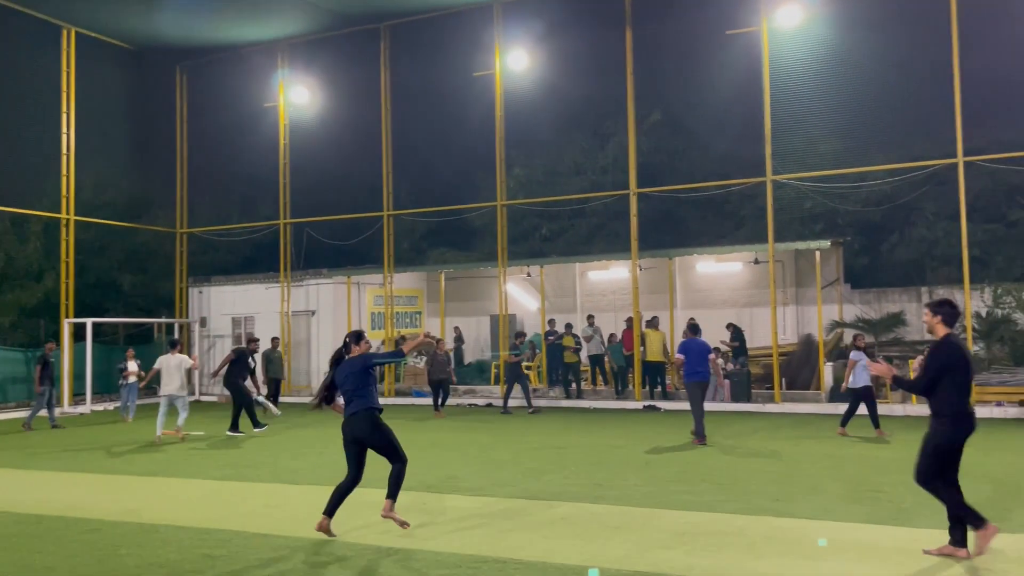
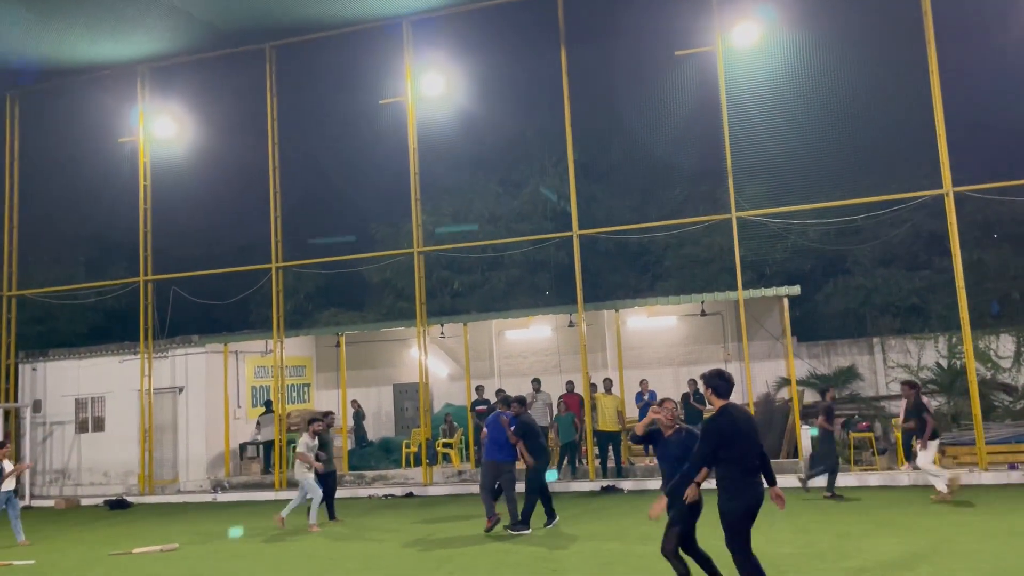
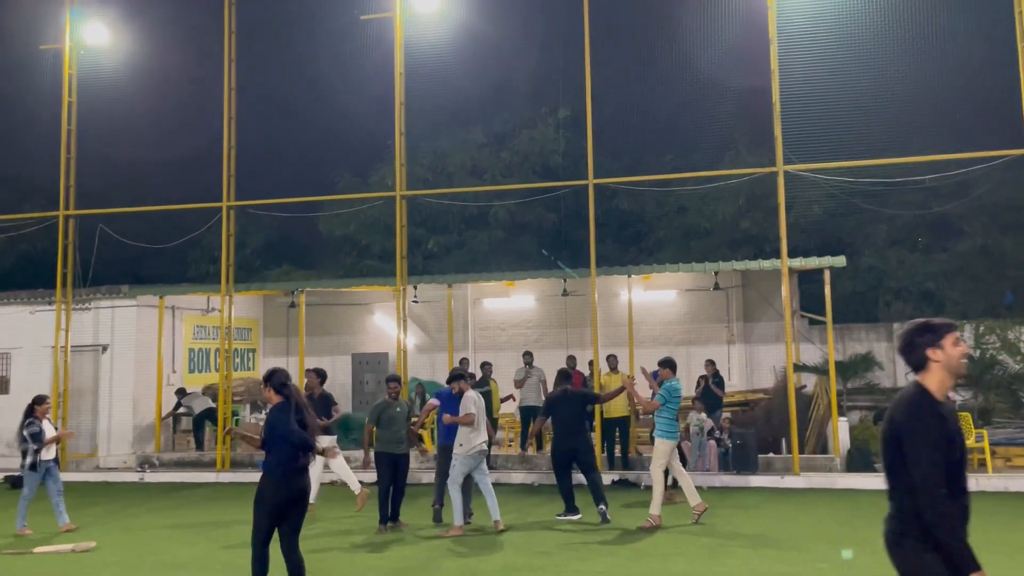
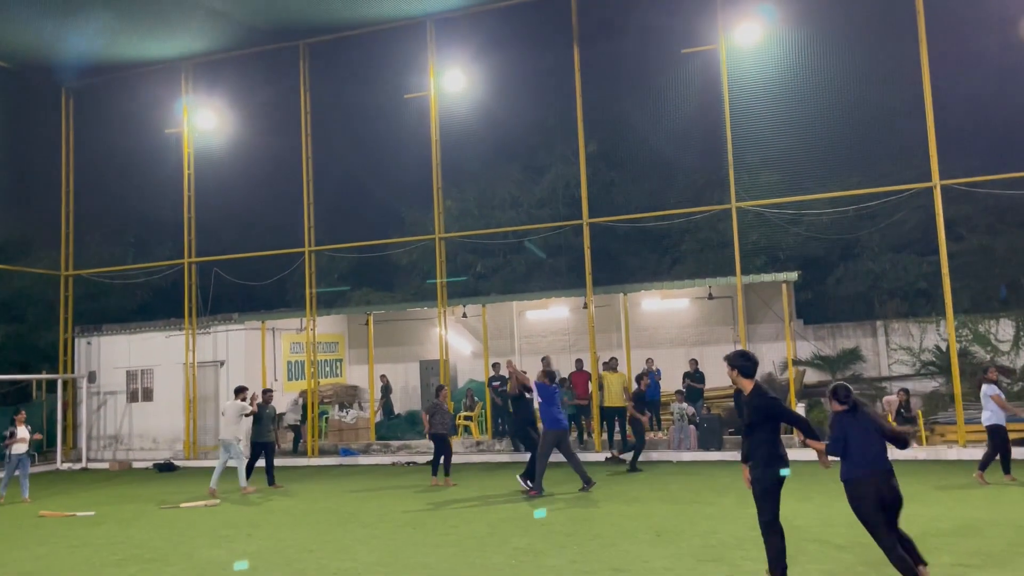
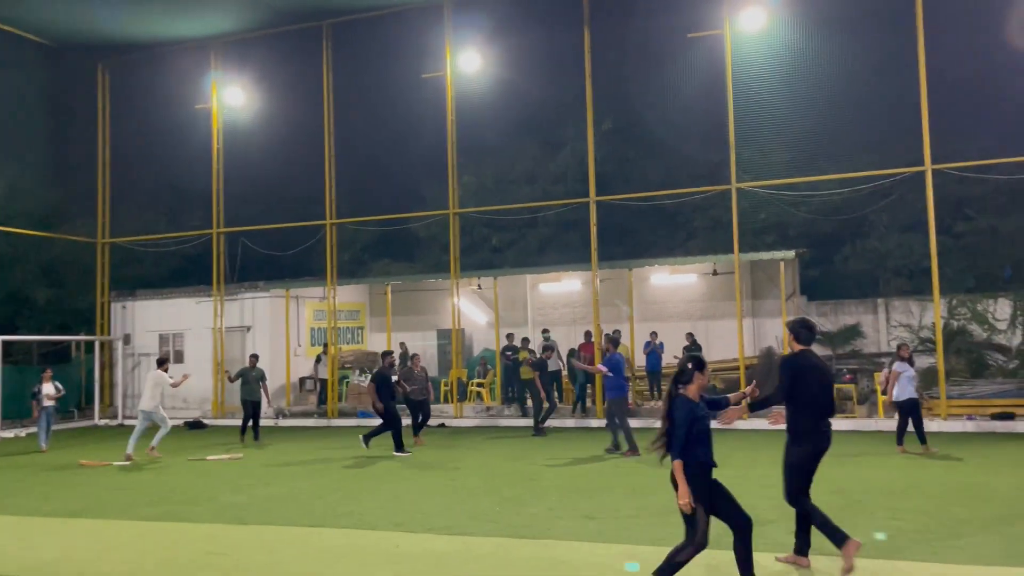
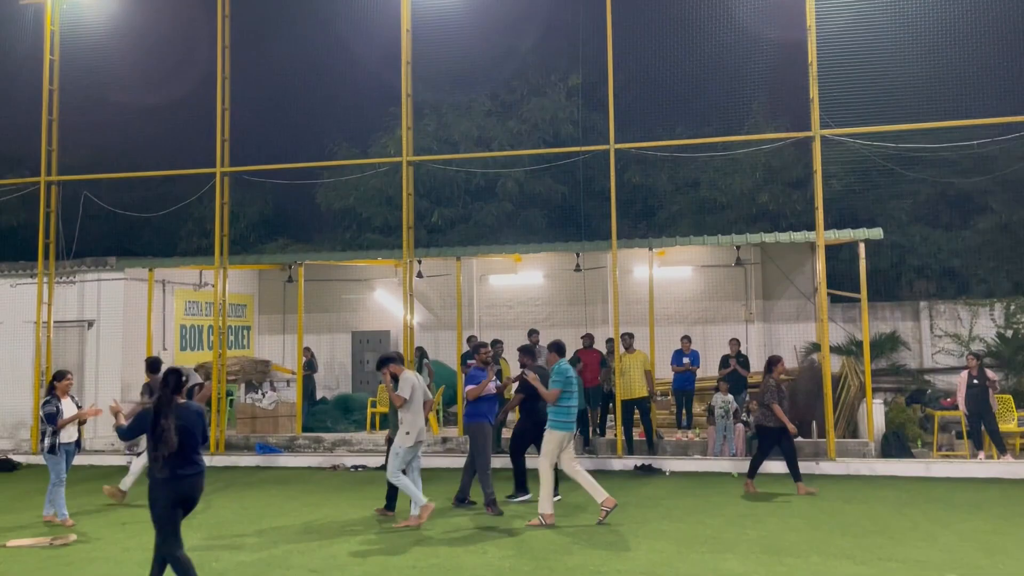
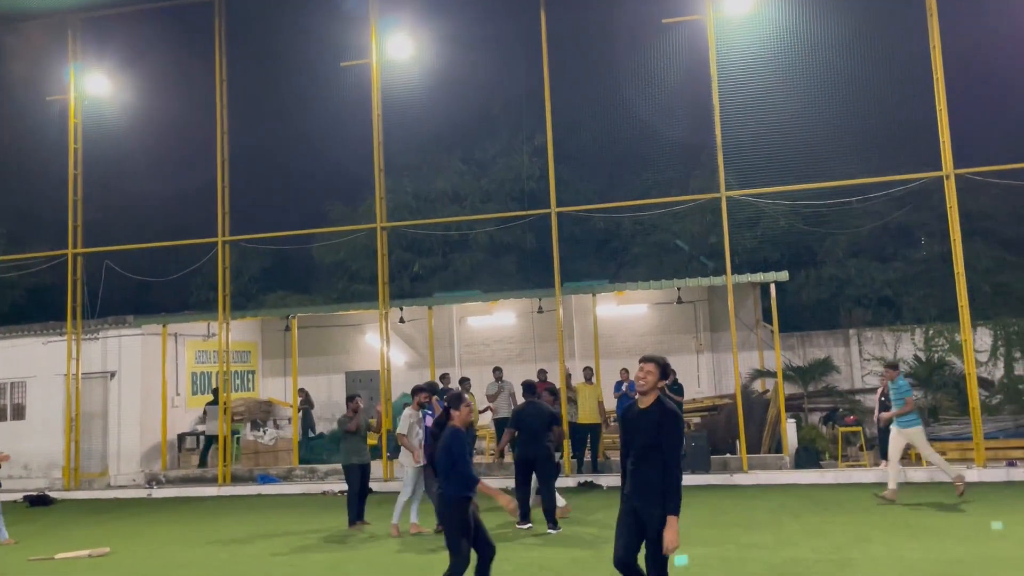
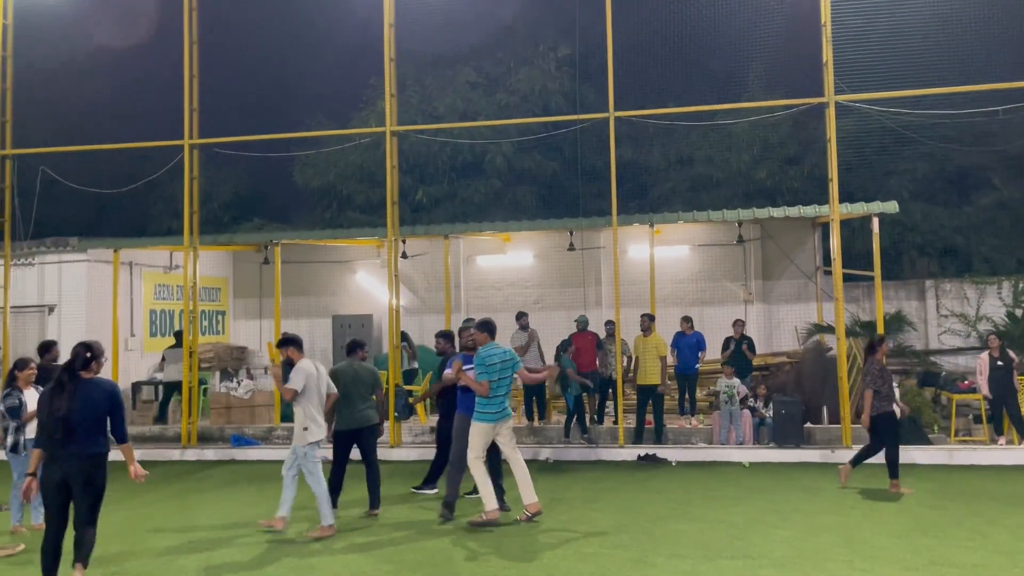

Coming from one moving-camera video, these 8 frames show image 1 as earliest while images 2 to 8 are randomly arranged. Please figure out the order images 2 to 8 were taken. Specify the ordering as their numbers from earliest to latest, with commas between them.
5, 4, 2, 7, 3, 6, 8
